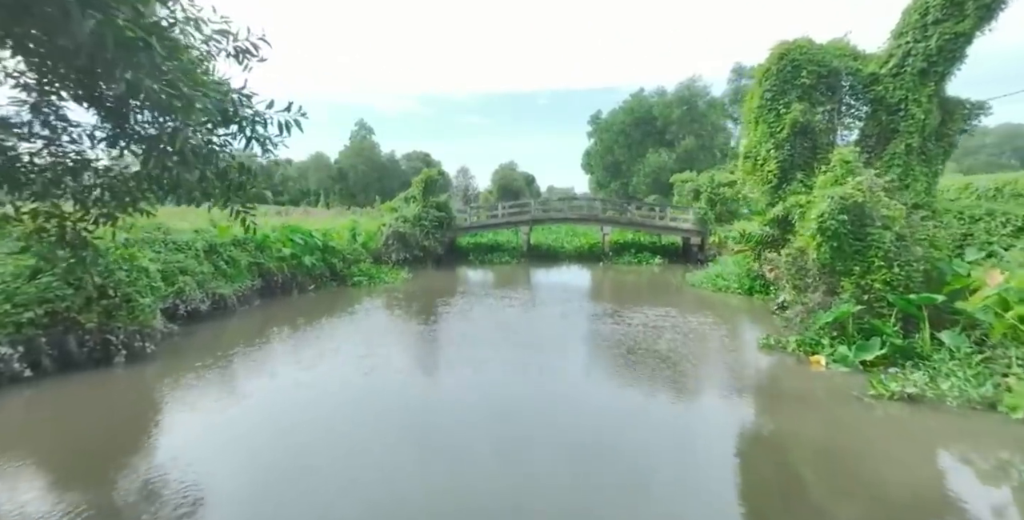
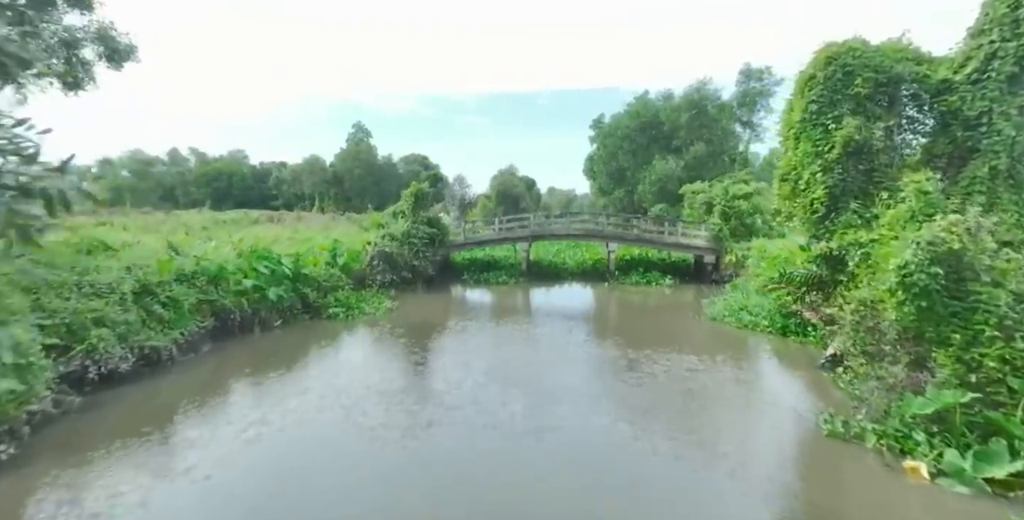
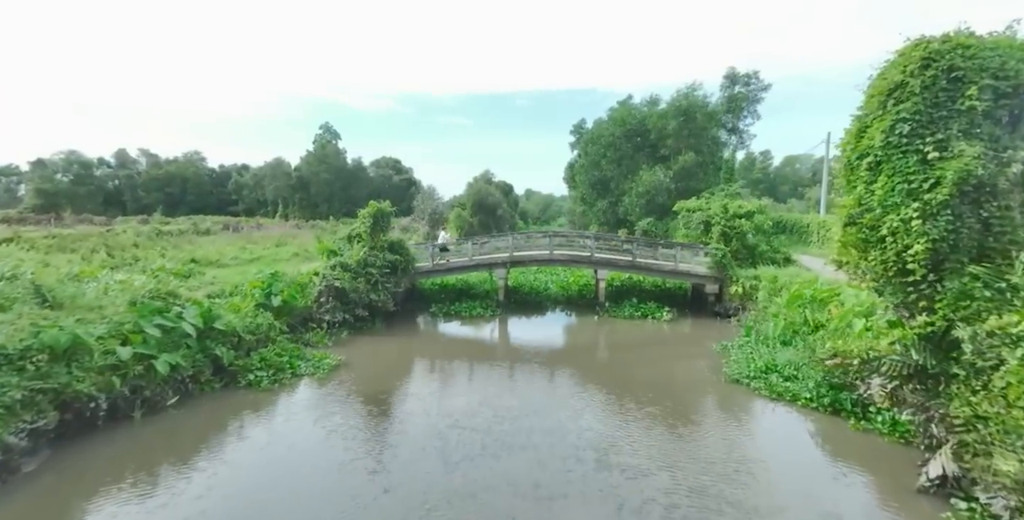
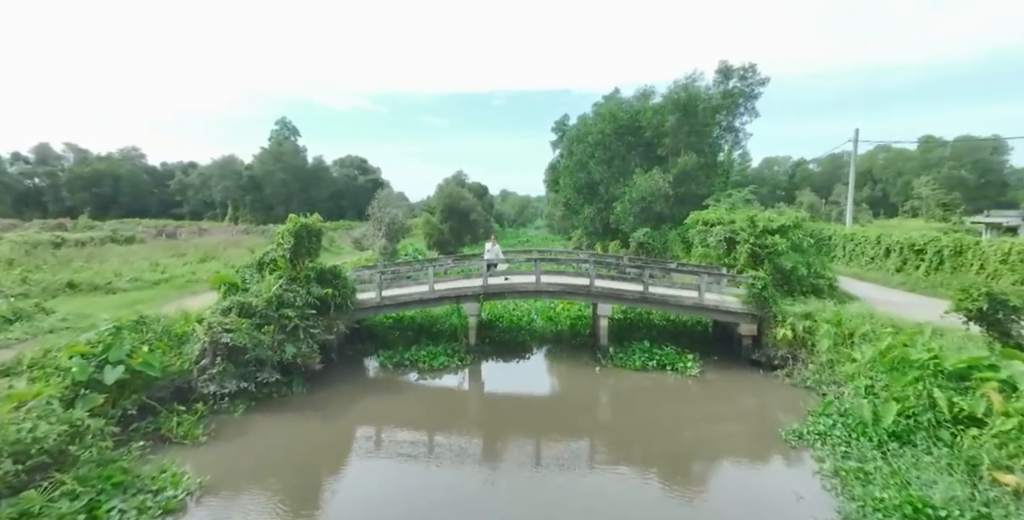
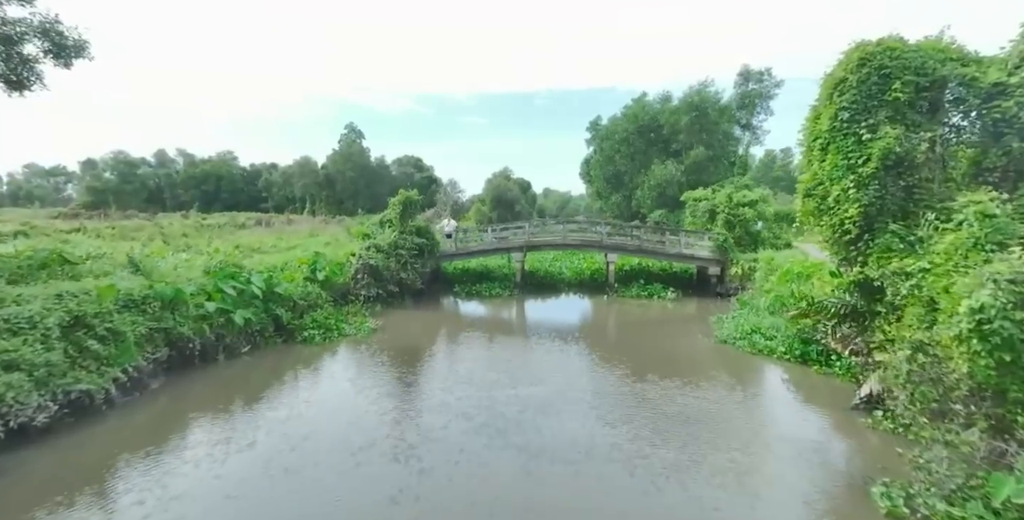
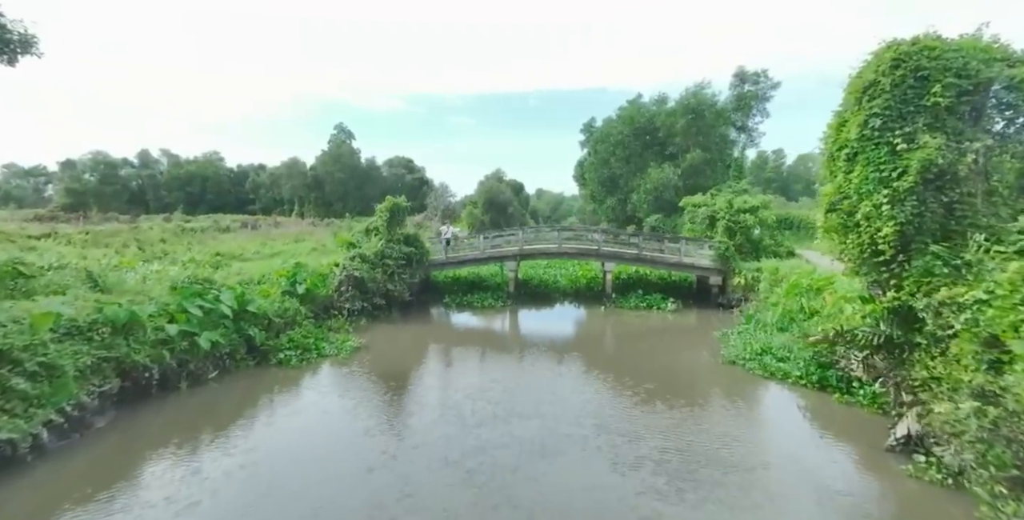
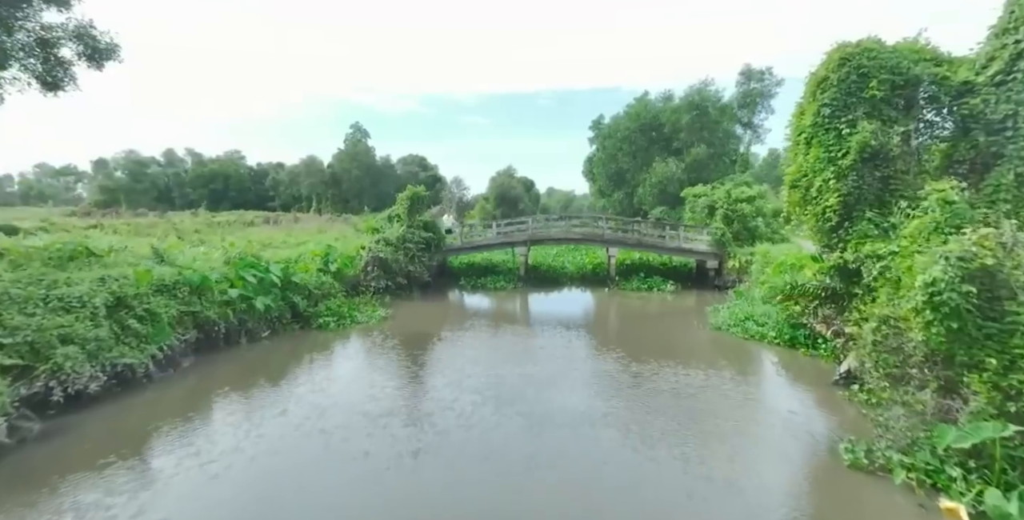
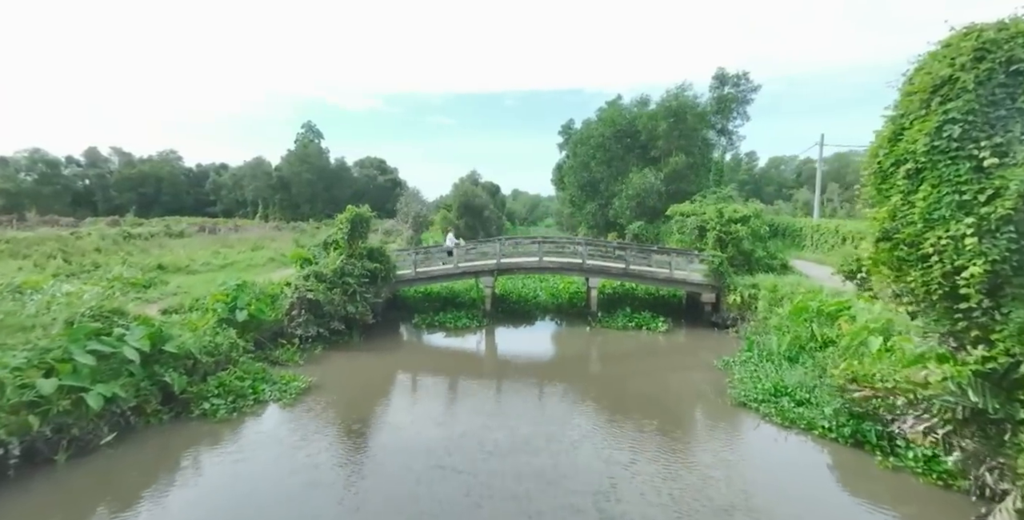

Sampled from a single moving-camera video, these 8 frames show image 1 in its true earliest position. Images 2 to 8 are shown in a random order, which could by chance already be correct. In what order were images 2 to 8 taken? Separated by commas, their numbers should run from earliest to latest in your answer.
2, 7, 5, 6, 3, 8, 4
